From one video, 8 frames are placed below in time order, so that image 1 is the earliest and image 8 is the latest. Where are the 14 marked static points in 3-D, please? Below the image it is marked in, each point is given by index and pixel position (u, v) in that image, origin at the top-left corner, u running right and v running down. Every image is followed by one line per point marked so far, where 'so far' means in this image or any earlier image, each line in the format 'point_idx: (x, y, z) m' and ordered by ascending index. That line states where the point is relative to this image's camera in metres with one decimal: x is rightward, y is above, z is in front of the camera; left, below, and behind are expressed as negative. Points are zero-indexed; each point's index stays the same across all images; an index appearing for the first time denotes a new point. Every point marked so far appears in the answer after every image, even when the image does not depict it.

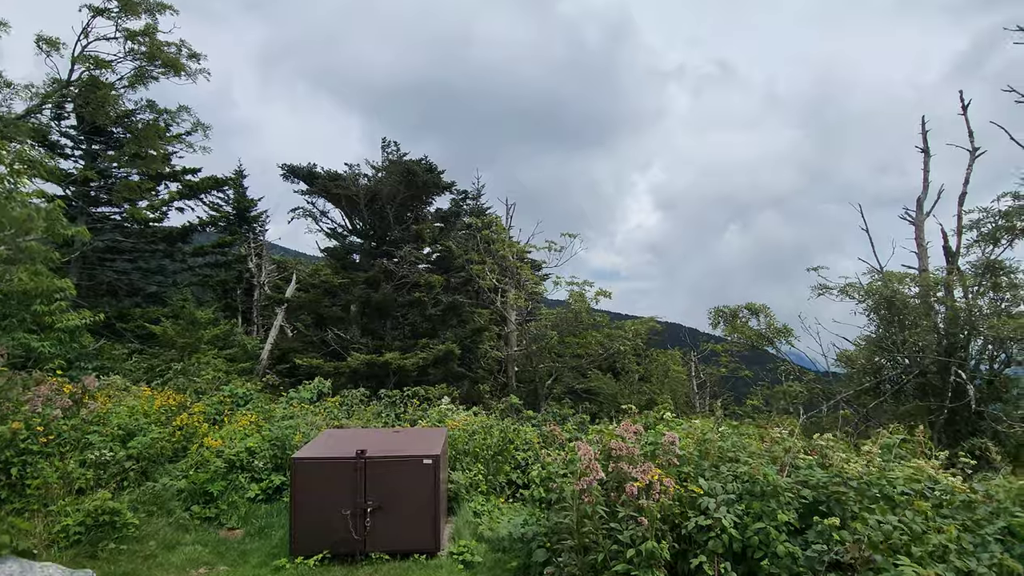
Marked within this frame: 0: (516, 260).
0: (+0.1, +0.8, +14.6) m
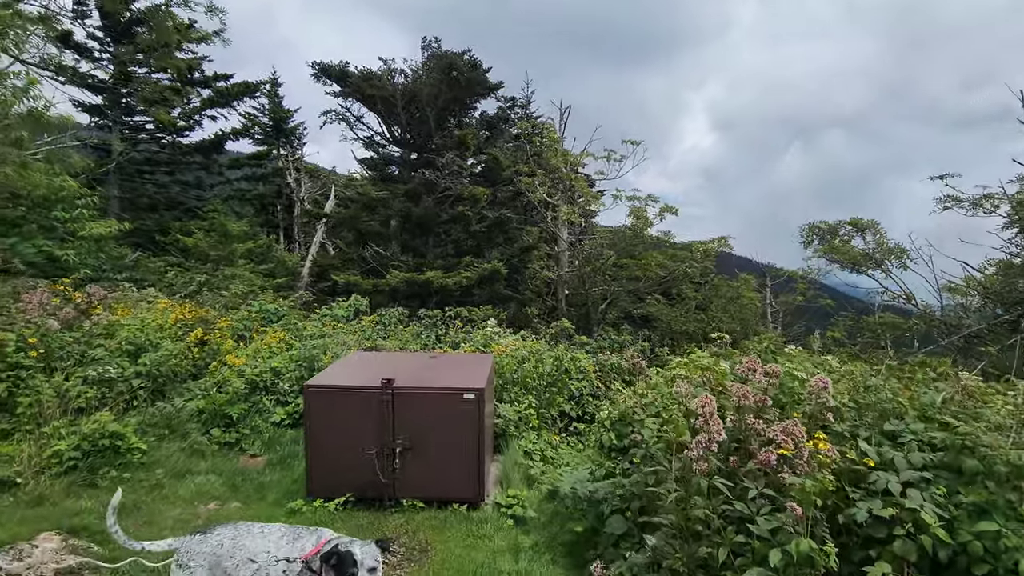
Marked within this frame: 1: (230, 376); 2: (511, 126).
0: (+1.5, +2.9, +13.1) m
1: (-3.1, -1.0, +5.8) m
2: (0.0, +4.8, +15.4) m
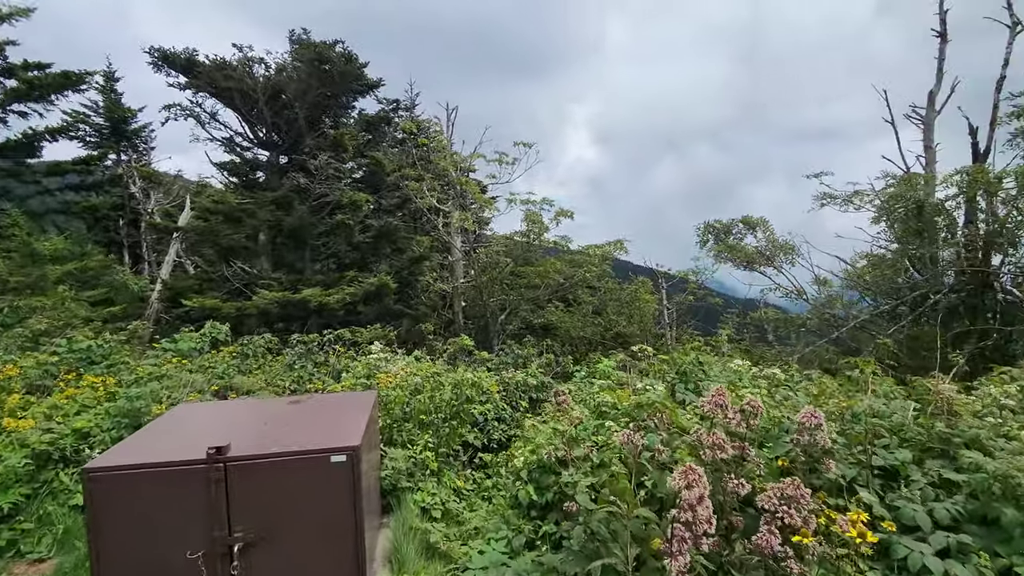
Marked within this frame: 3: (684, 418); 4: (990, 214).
0: (-1.2, +2.6, +12.3) m
1: (-4.1, -1.3, +4.2) m
2: (-3.2, +4.4, +14.3) m
3: (+0.8, -0.7, +2.3) m
4: (+6.3, +1.0, +7.0) m
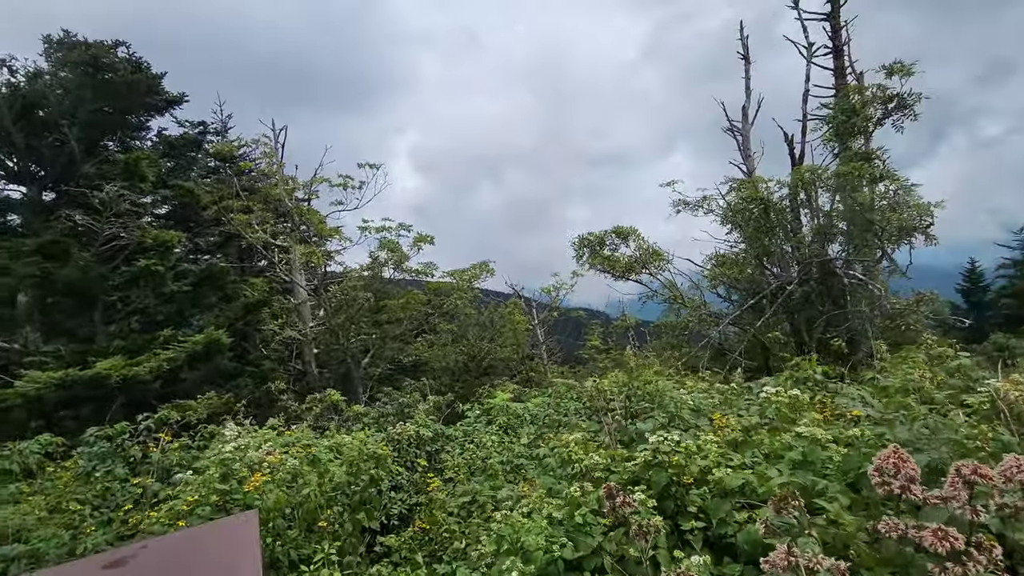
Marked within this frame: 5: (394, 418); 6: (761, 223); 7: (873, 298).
0: (-4.3, +1.7, +10.7) m
1: (-4.2, -1.9, +2.0) m
2: (-7.0, +3.1, +12.1) m
3: (+0.9, -0.7, +1.6) m
4: (+4.5, +1.2, +7.8) m
5: (-1.6, -1.8, +7.1) m
6: (+3.9, +1.0, +8.2) m
7: (+5.3, -0.1, +7.7) m
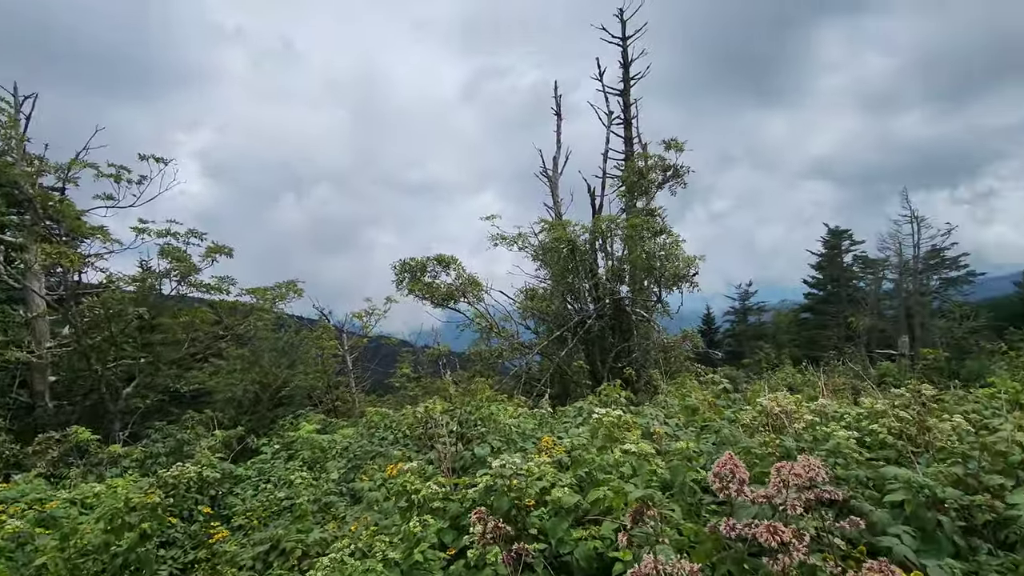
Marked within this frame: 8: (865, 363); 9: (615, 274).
0: (-7.6, +1.6, +8.5) m
1: (-4.5, -1.7, +0.2) m
2: (-10.5, +3.0, +8.9) m
3: (+0.5, -0.8, +1.8) m
4: (+1.7, +0.6, +8.9) m
5: (-3.9, -1.9, +5.9) m
6: (+0.9, +0.4, +9.0) m
7: (+2.4, -0.8, +9.0) m
8: (+6.8, -1.5, +10.1) m
9: (+1.7, +0.2, +8.8) m
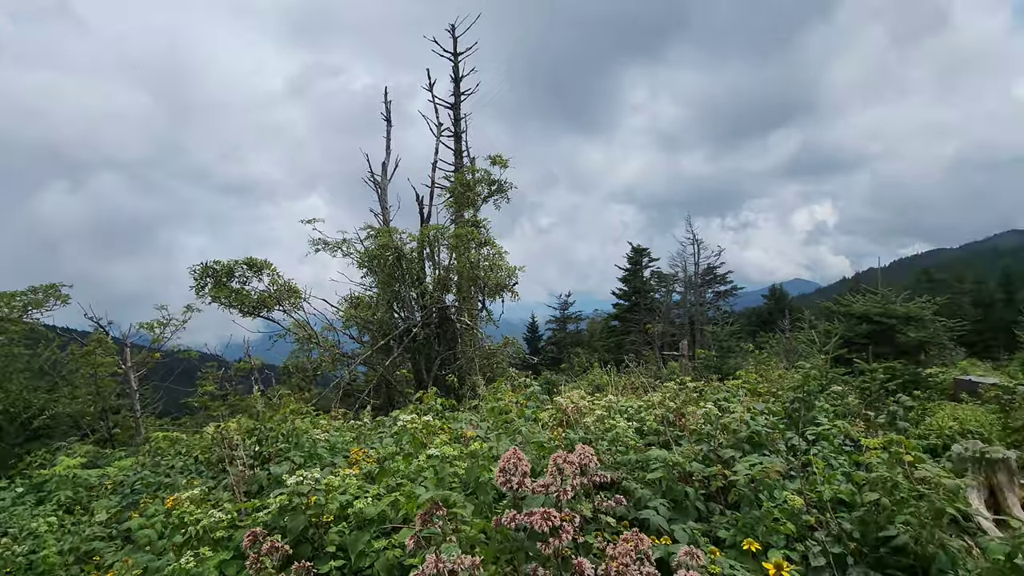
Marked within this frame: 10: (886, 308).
0: (-9.9, +1.5, +5.8) m
1: (-4.5, -1.6, -1.3) m
2: (-12.9, +3.0, +5.3) m
3: (-0.2, -0.8, +1.8) m
4: (-1.3, +0.4, +9.0) m
5: (-5.7, -2.0, +4.4) m
6: (-2.0, +0.3, +8.9) m
7: (-0.7, -0.9, +9.3) m
8: (+3.2, -1.7, +11.7) m
9: (-1.2, +0.1, +9.0) m
10: (+5.8, -0.3, +8.1) m
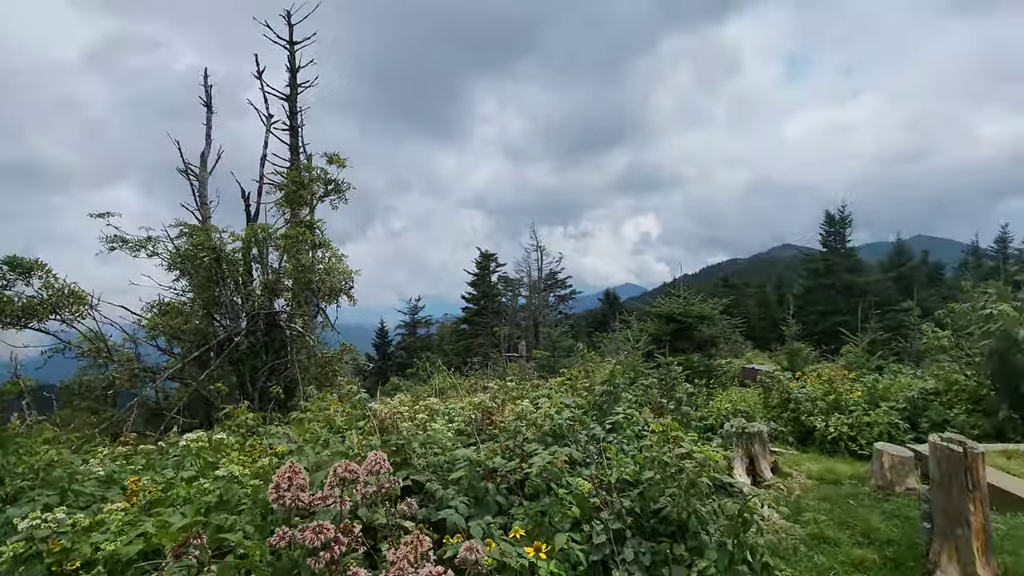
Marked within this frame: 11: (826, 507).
0: (-11.3, +1.5, +2.8) m
1: (-4.2, -1.6, -2.5) m
2: (-14.0, +3.0, +1.5) m
3: (-0.9, -0.9, +1.7) m
4: (-3.9, +0.4, +8.3) m
5: (-6.9, -2.0, +2.6) m
6: (-4.6, +0.2, +8.0) m
7: (-3.4, -1.0, +8.7) m
8: (-0.3, -1.8, +12.1) m
9: (-3.8, 0.0, +8.3) m
10: (+3.1, -0.4, +9.4) m
11: (+2.3, -1.6, +3.9) m
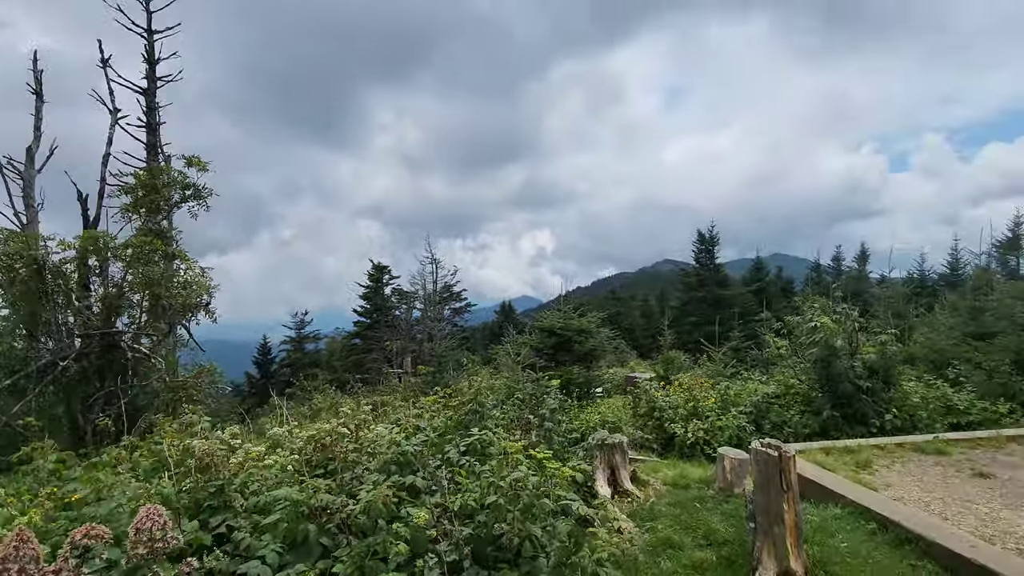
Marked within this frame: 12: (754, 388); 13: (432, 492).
0: (-11.9, +1.4, +0.5) m
1: (-3.9, -1.6, -3.4) m
2: (-14.3, +3.0, -1.2) m
3: (-1.5, -0.9, +1.3) m
4: (-5.7, +0.1, +7.3) m
5: (-7.5, -2.1, +1.1) m
6: (-6.3, 0.0, +6.9) m
7: (-5.3, -1.2, +7.8) m
8: (-2.9, -2.1, +11.7) m
9: (-5.6, -0.2, +7.3) m
10: (+1.0, -0.6, +9.7) m
11: (+1.3, -1.7, +4.1) m
12: (+3.4, -1.4, +7.3) m
13: (-0.4, -1.0, +2.6) m
